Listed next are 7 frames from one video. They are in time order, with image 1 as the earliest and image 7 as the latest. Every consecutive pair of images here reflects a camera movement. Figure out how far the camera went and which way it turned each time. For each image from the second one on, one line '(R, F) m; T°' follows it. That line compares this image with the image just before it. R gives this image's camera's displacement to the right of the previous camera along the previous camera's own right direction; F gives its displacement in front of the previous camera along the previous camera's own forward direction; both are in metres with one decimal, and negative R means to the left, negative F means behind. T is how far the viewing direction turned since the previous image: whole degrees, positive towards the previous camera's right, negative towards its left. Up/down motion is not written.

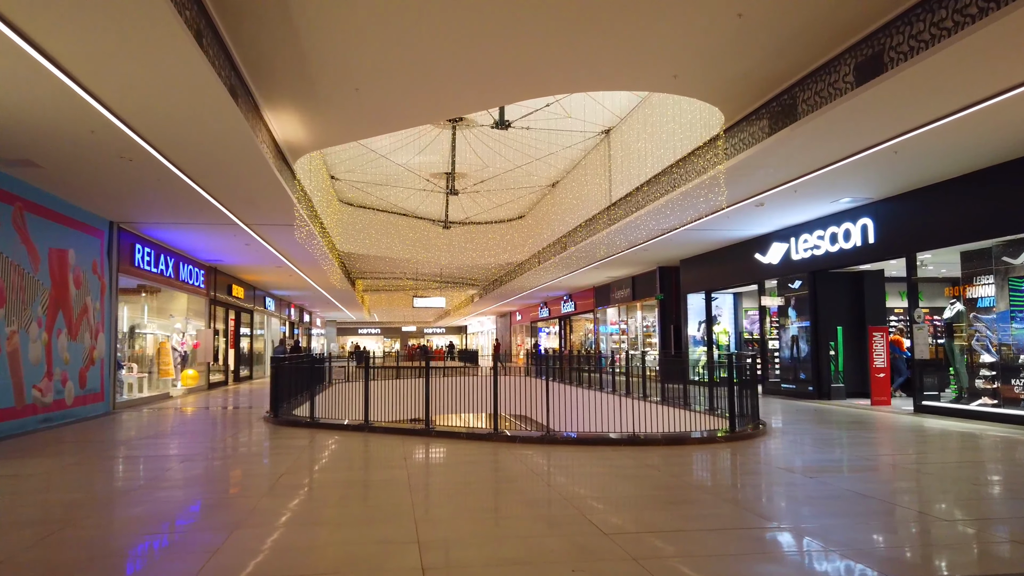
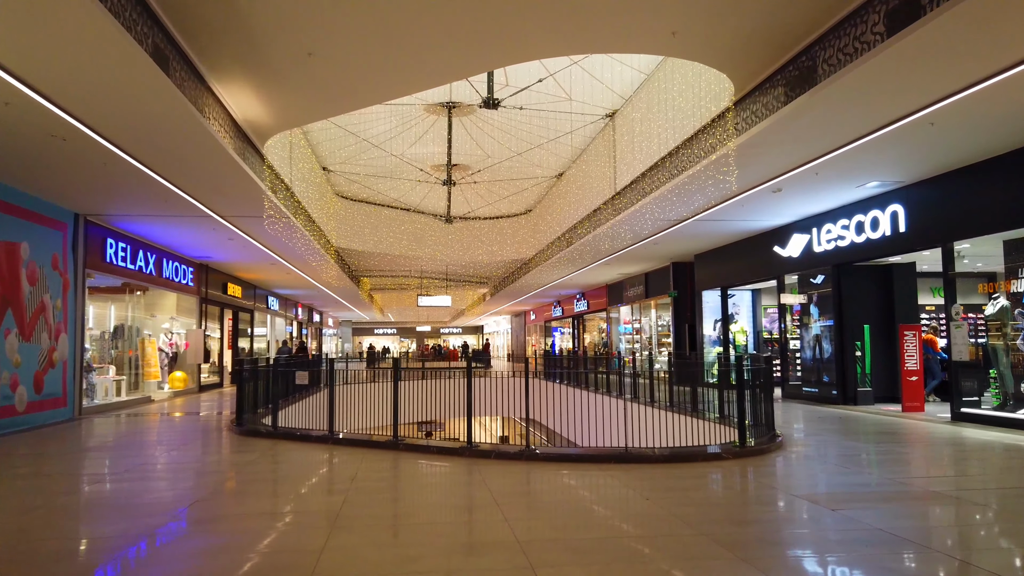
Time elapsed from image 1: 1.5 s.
(+0.3, +0.9) m; -2°
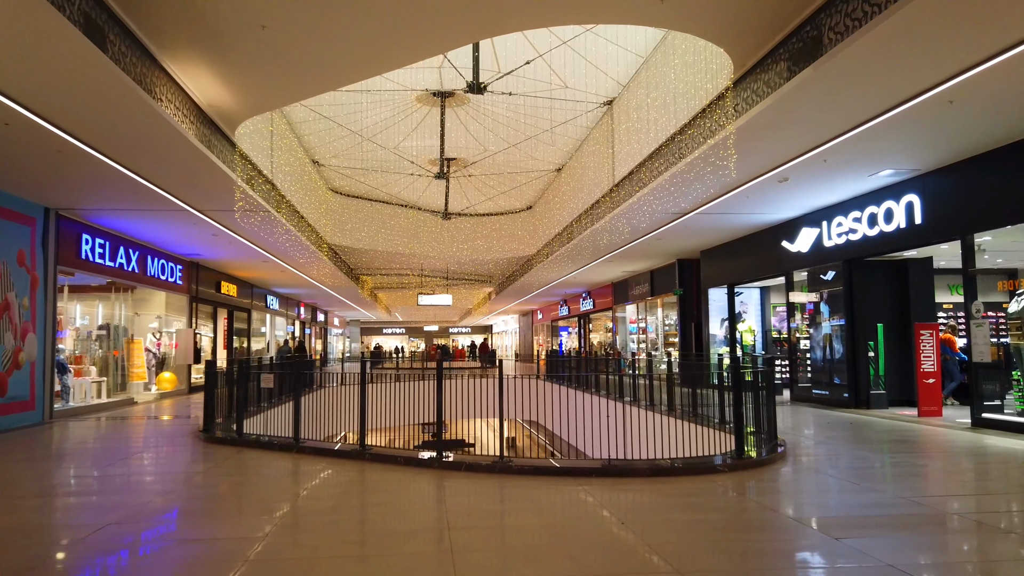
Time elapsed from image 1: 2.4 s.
(+0.3, +0.5) m; -1°
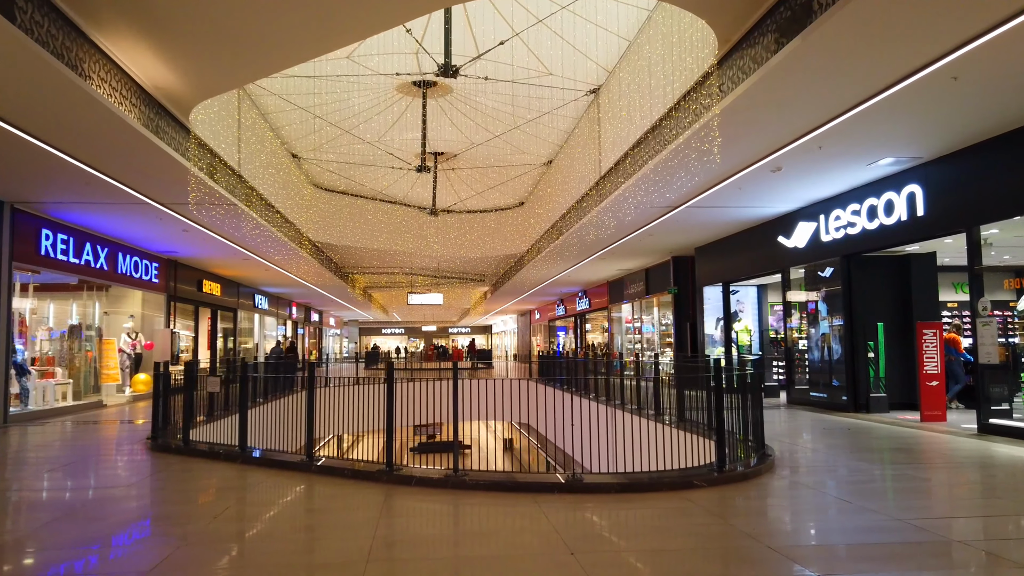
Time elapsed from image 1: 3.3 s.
(+0.3, +0.5) m; 0°
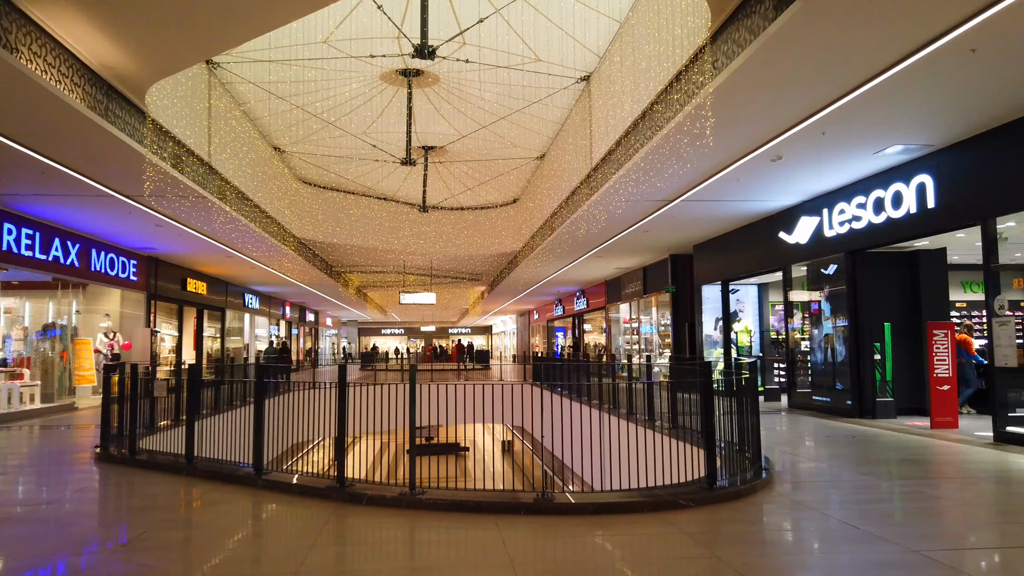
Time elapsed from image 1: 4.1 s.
(+0.2, +0.5) m; 0°
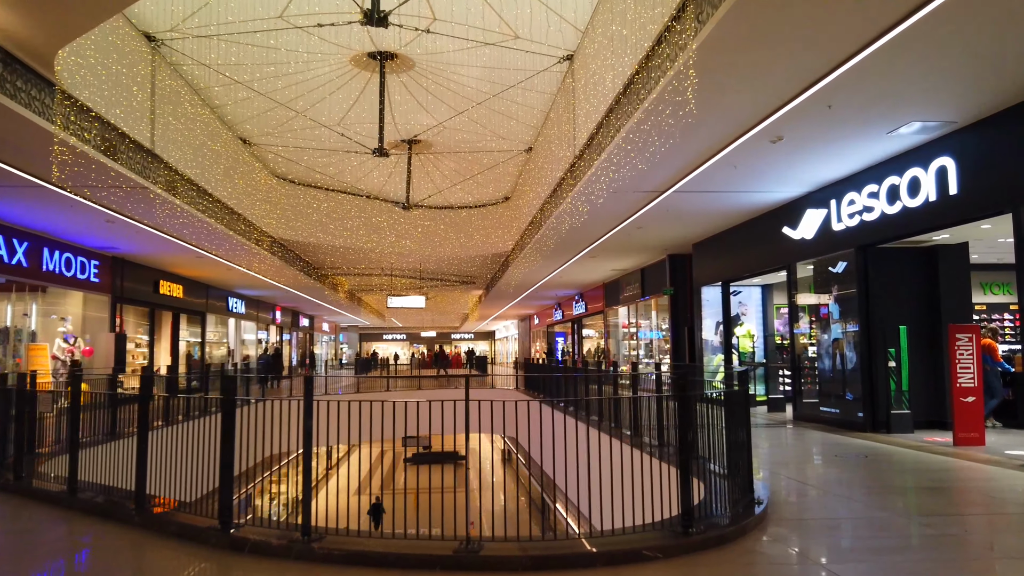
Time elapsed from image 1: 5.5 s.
(+0.4, +0.9) m; -1°
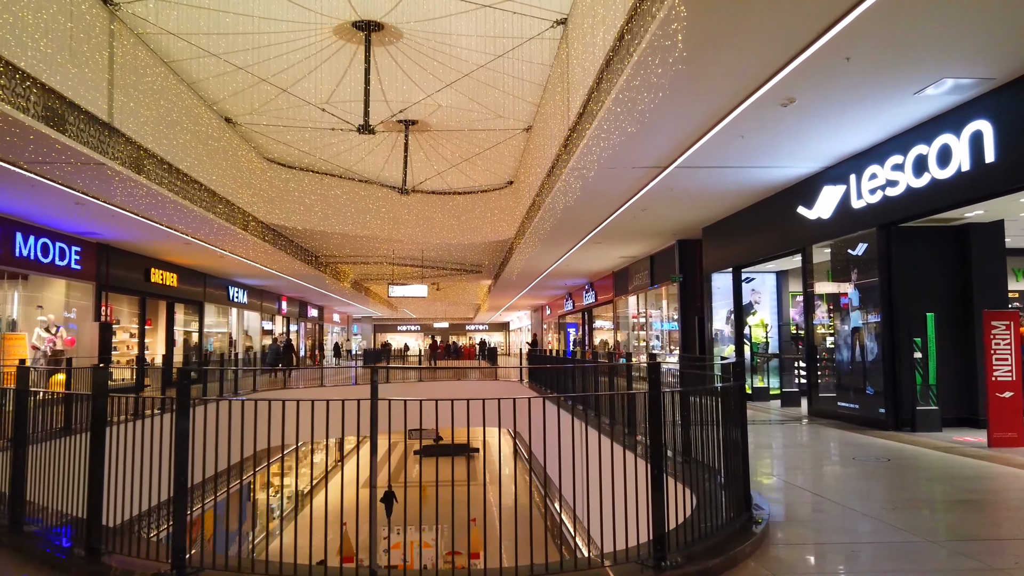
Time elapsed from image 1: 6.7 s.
(+0.3, +0.7) m; -1°
